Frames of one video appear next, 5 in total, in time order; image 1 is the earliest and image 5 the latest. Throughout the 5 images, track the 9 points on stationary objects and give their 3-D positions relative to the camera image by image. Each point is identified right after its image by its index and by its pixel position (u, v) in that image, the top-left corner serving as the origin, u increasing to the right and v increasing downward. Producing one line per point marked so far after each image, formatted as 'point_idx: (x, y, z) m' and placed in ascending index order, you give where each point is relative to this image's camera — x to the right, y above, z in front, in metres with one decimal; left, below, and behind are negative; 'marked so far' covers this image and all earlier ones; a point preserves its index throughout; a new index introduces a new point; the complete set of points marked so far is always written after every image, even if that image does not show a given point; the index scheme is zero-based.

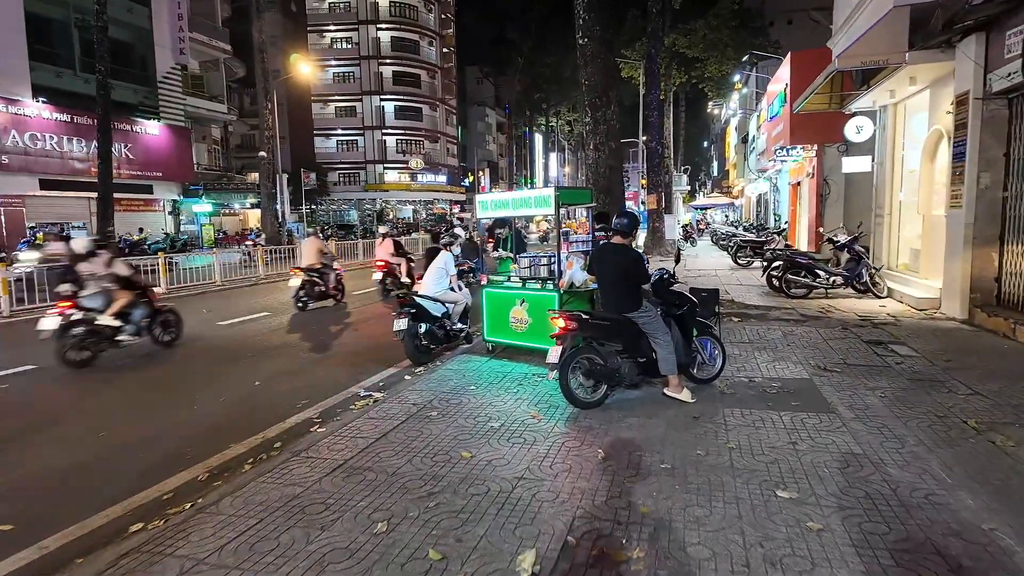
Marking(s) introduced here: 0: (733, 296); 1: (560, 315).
0: (+4.2, -0.2, +11.6) m
1: (+0.4, -0.2, +5.5) m
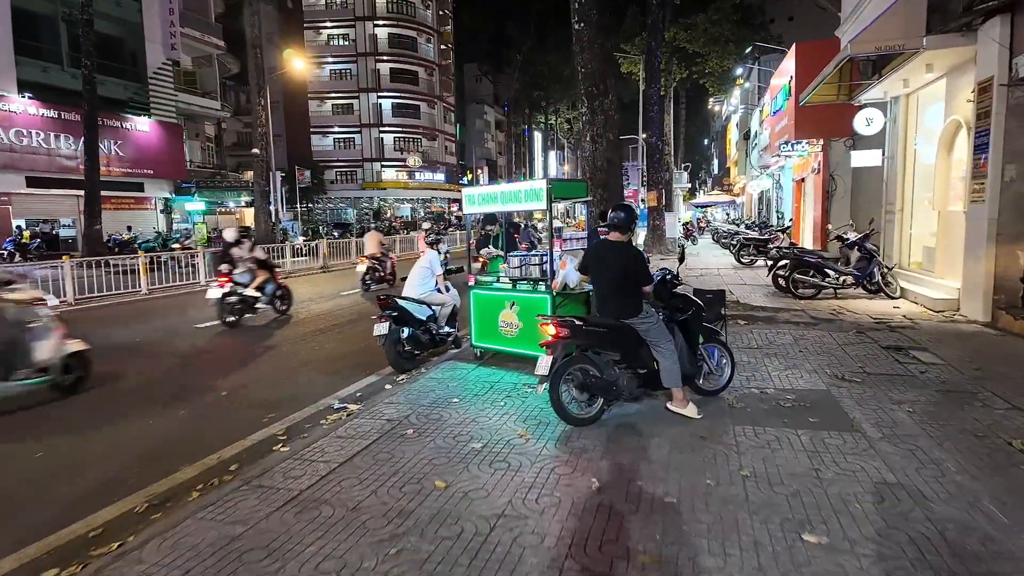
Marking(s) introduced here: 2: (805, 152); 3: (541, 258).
0: (+4.1, -0.2, +11.0) m
1: (+0.3, -0.3, +4.9) m
2: (+8.6, +4.0, +17.5) m
3: (+0.3, +0.4, +7.0) m
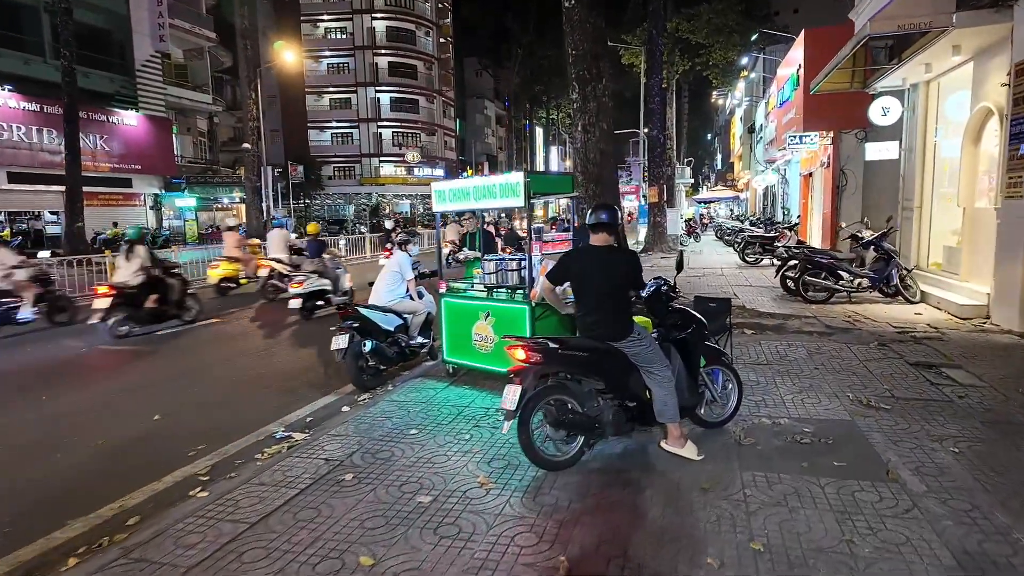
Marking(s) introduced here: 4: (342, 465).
0: (+3.9, -0.2, +10.1) m
1: (+0.1, -0.4, +4.0) m
2: (+8.4, +4.0, +16.6) m
3: (+0.1, +0.3, +6.2) m
4: (-1.2, -1.2, +4.2) m
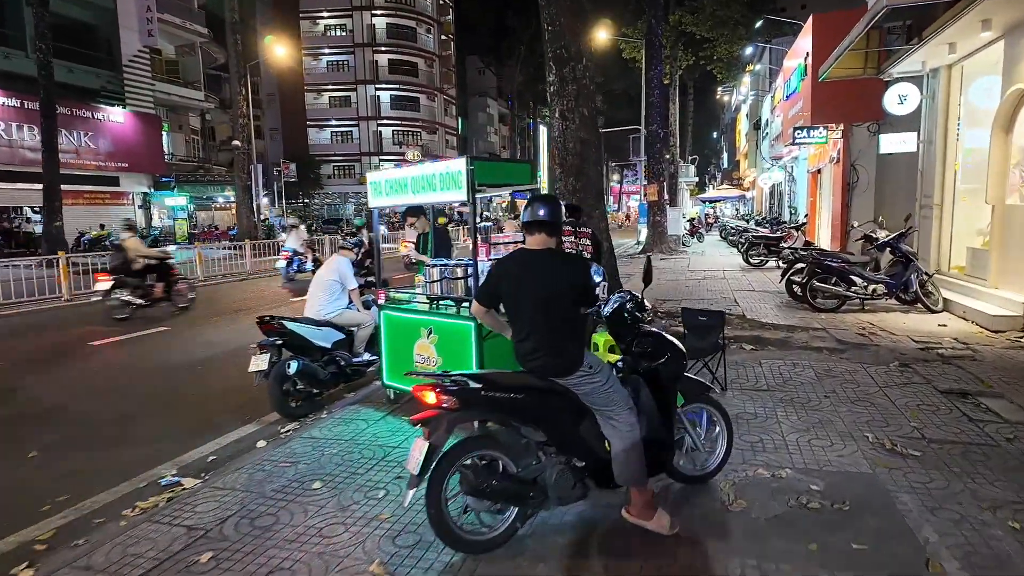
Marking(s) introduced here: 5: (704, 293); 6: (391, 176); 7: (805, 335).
0: (+3.5, -0.3, +9.1) m
1: (-0.4, -0.5, +3.0) m
2: (+8.0, +3.9, +15.5) m
3: (-0.3, +0.2, +5.2) m
4: (-1.7, -1.3, +3.2) m
5: (+3.8, -0.1, +12.0) m
6: (-1.0, +0.9, +5.0) m
7: (+3.6, -0.6, +7.4) m
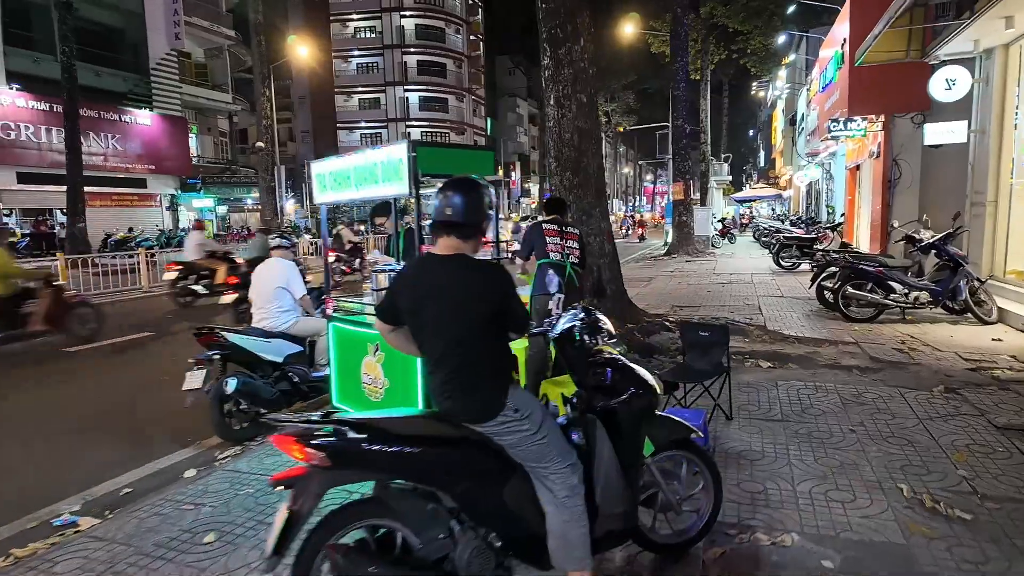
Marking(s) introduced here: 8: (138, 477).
0: (+3.4, -0.4, +8.2) m
1: (-0.8, -0.5, +2.3) m
2: (+8.3, +3.8, +14.3) m
3: (-0.6, +0.1, +4.5) m
4: (-2.0, -1.4, +2.6) m
5: (+4.0, -0.2, +11.1) m
6: (-1.3, +0.9, +4.3) m
7: (+3.5, -0.7, +6.4) m
8: (-2.7, -1.4, +4.4) m
